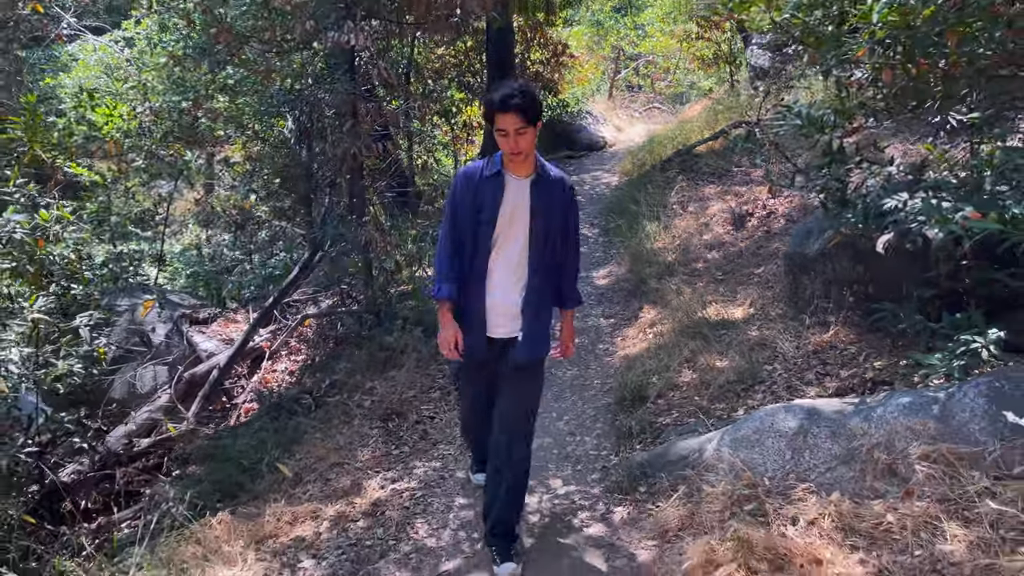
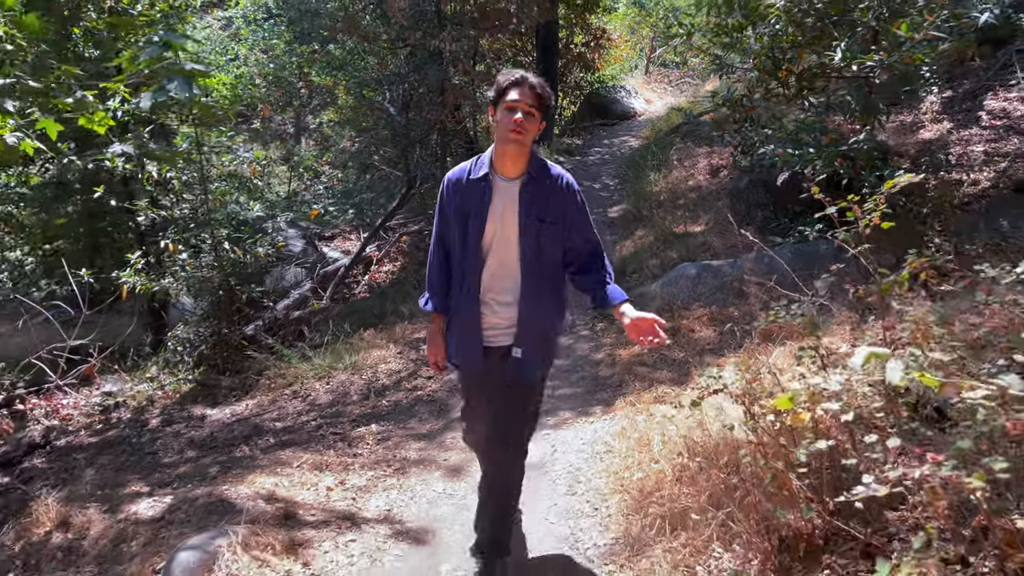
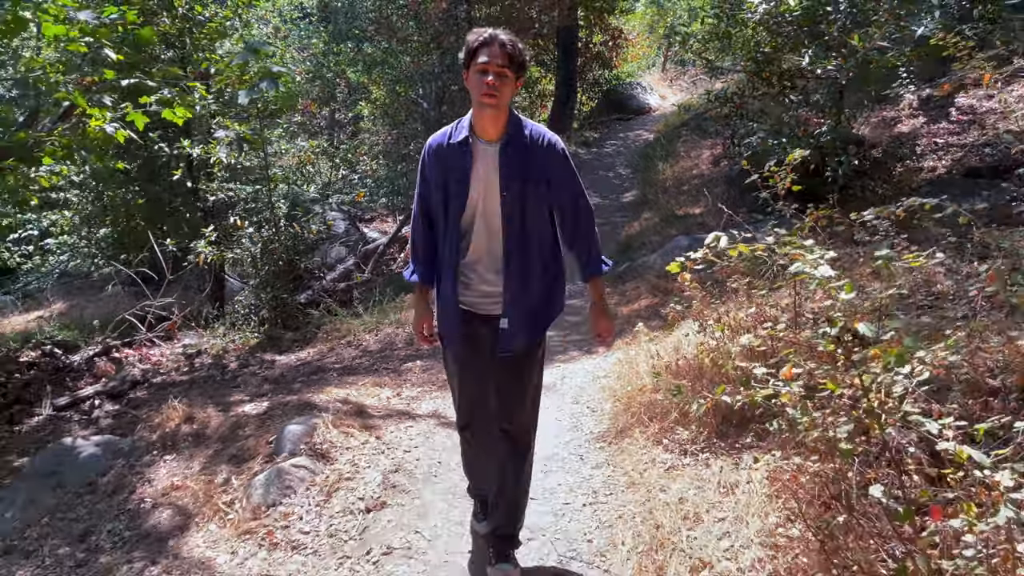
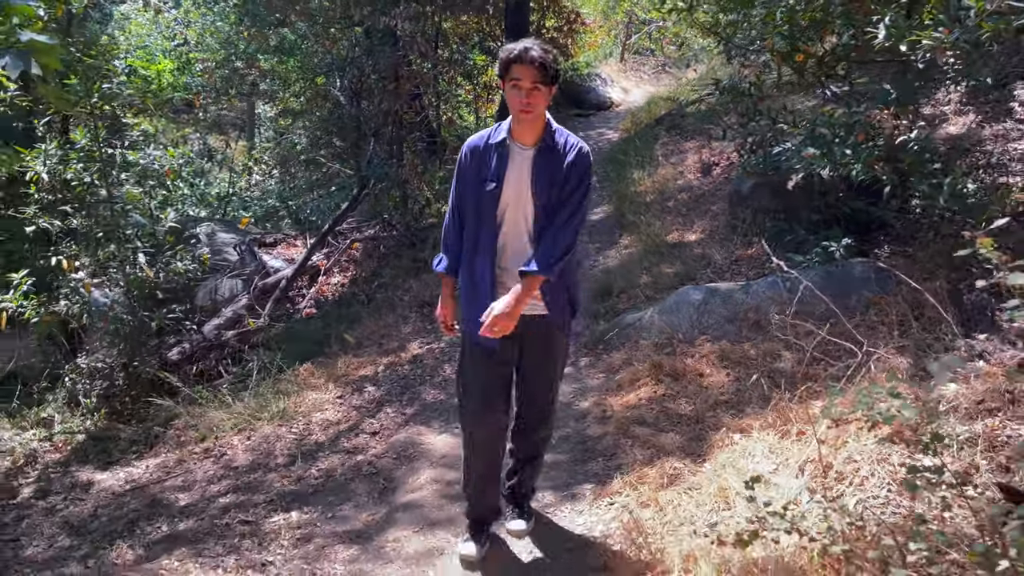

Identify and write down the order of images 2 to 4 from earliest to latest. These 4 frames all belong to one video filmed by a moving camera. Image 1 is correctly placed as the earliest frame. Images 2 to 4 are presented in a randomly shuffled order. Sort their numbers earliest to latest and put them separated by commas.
4, 2, 3
